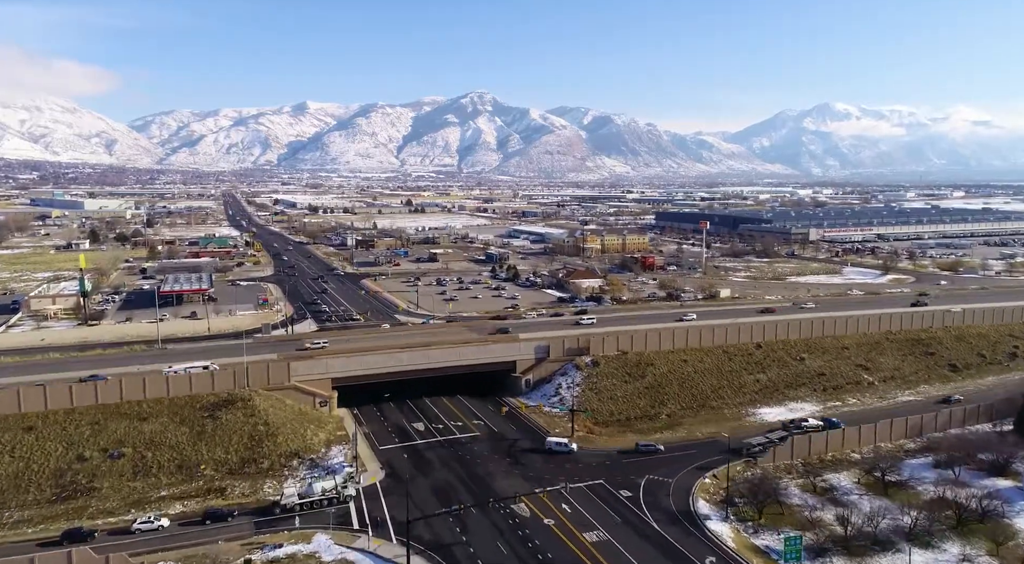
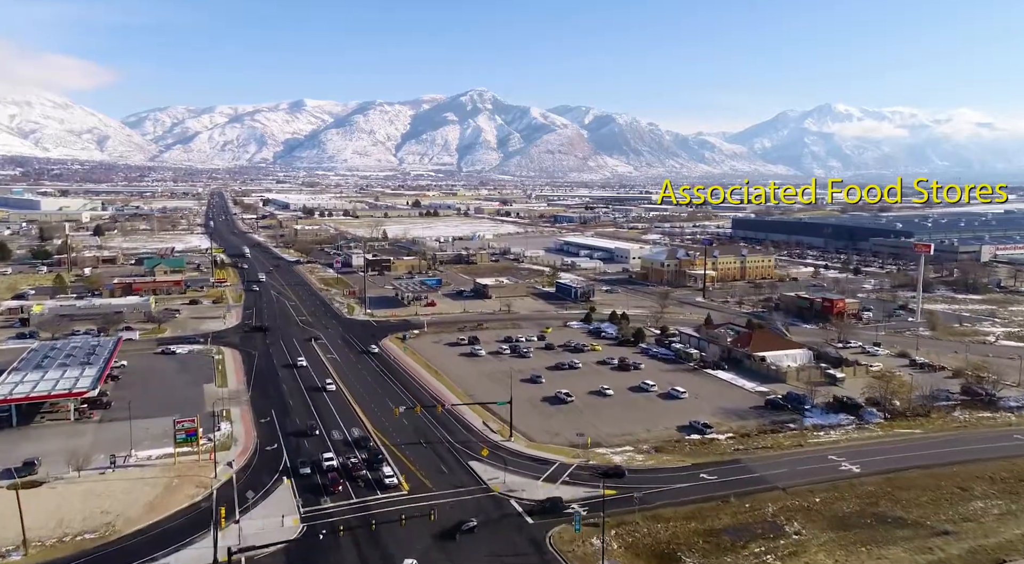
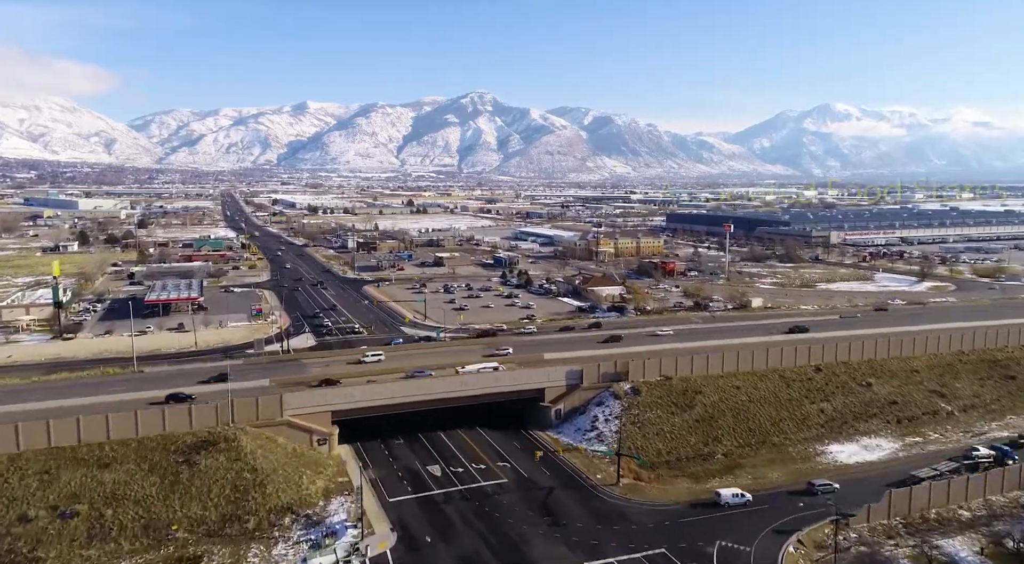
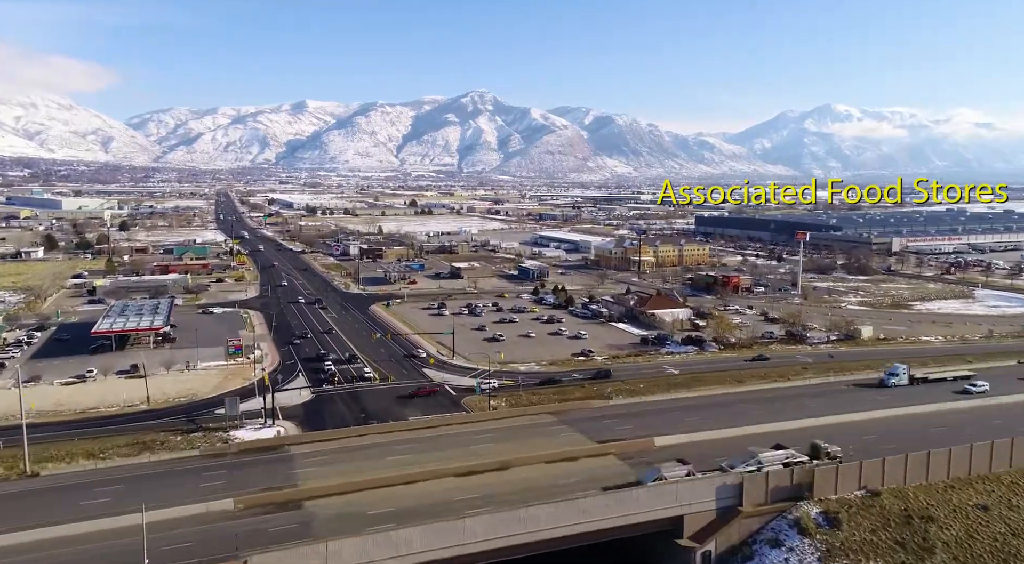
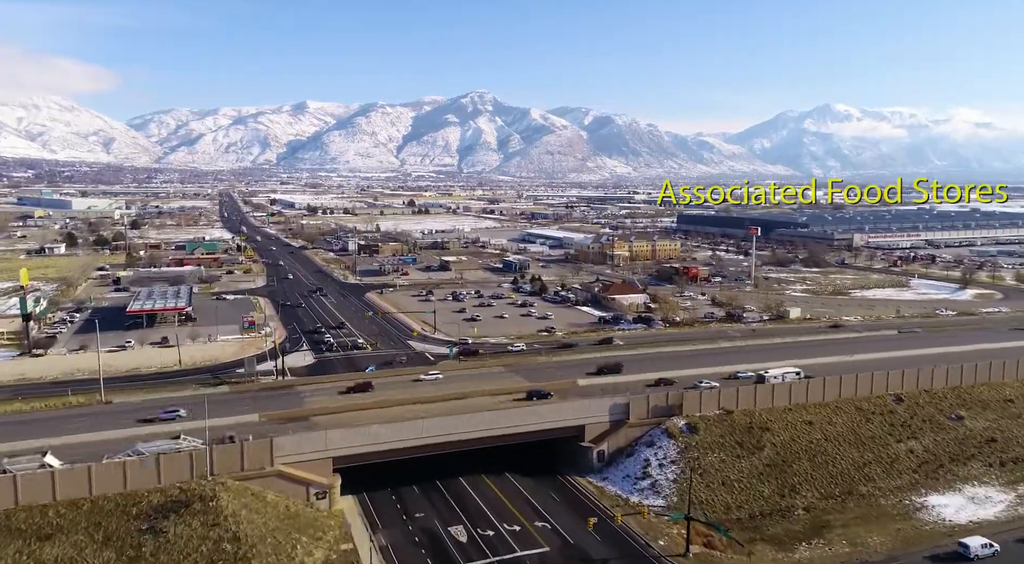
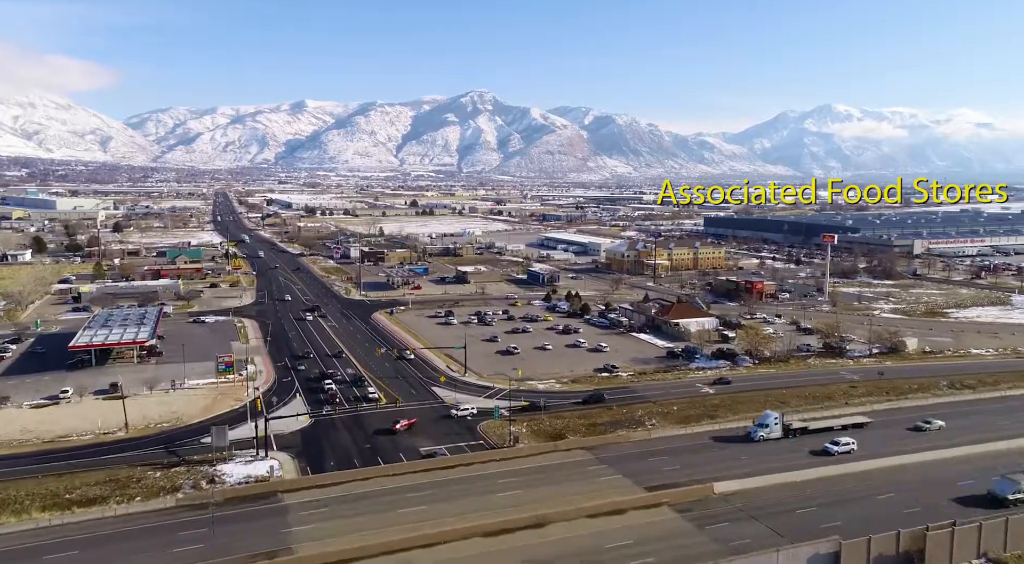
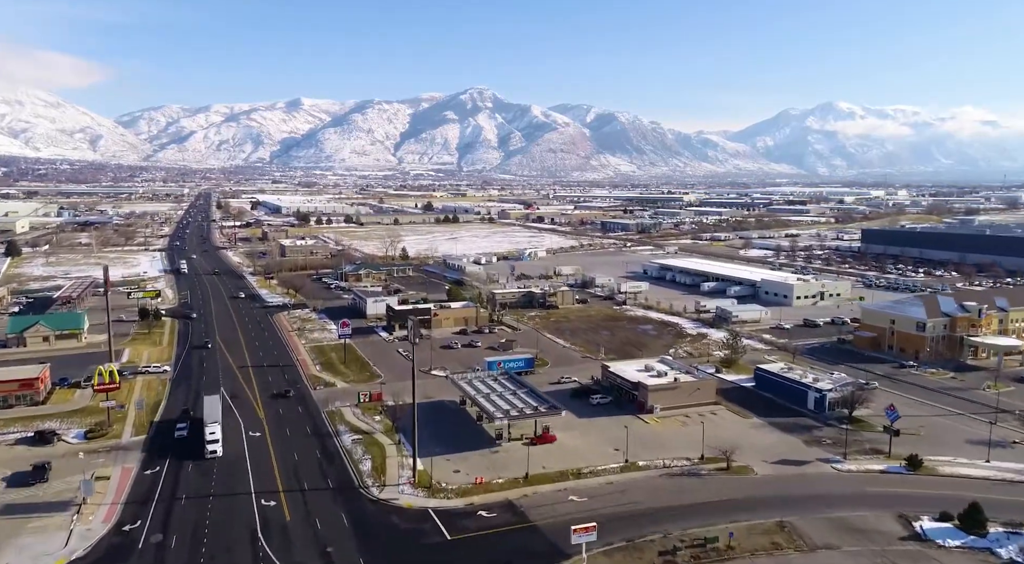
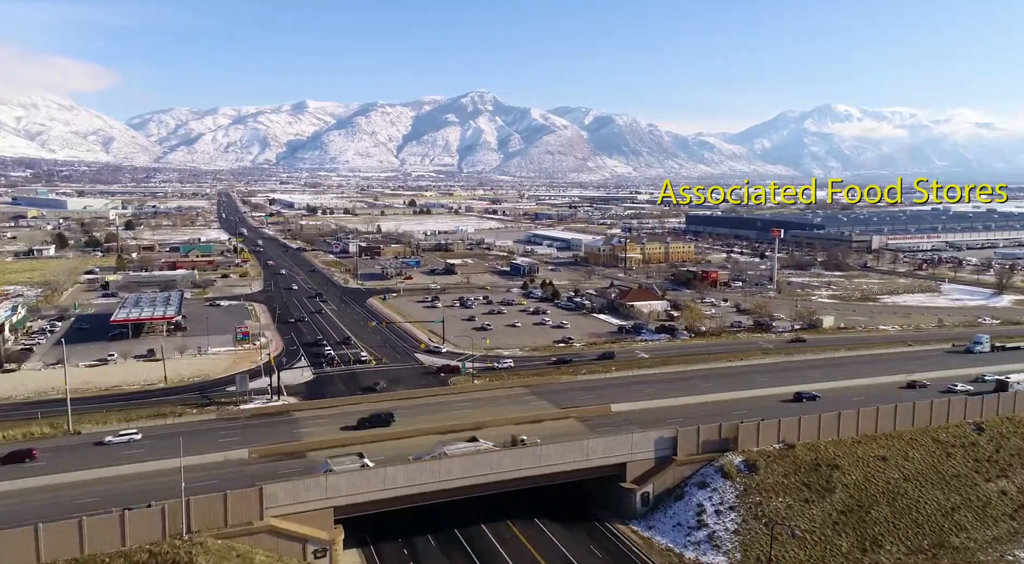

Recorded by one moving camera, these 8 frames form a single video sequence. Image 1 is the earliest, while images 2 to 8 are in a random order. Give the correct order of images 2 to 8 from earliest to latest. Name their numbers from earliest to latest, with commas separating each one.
3, 5, 8, 4, 6, 2, 7
